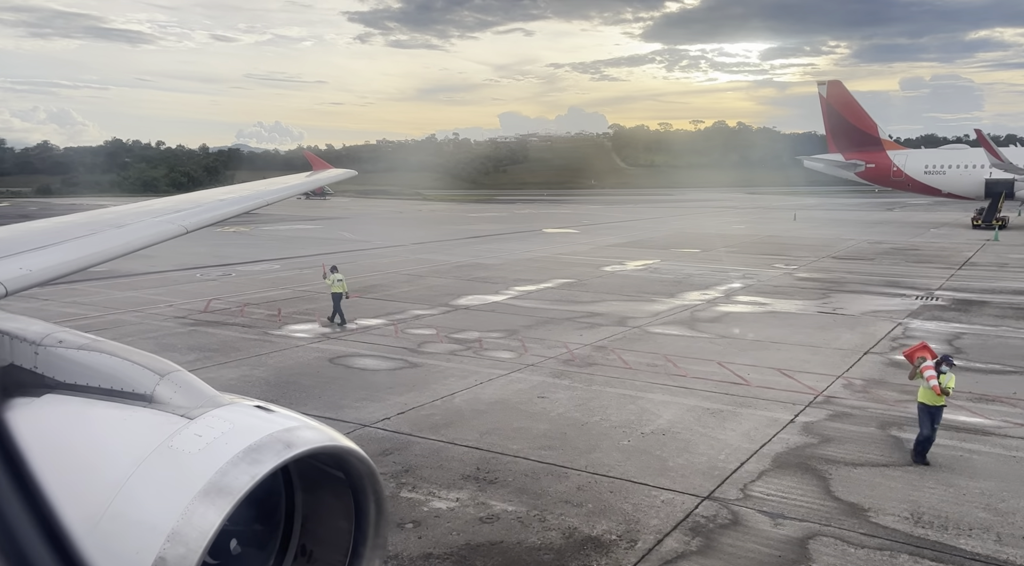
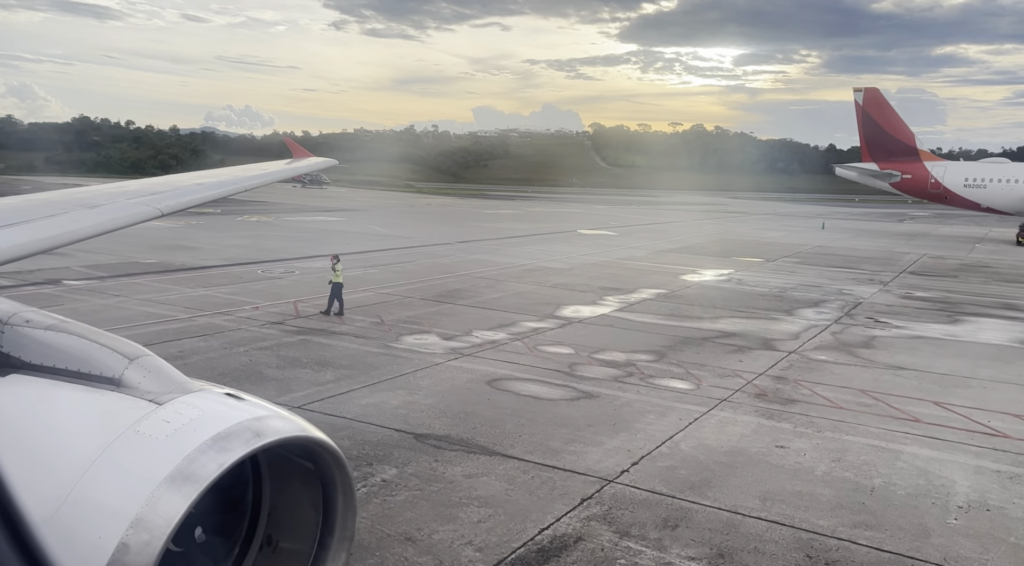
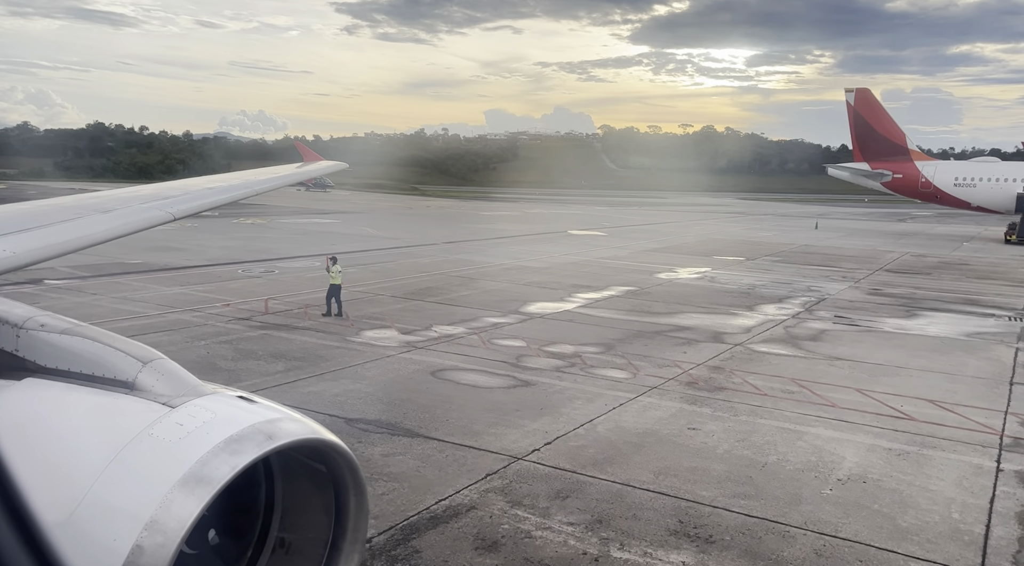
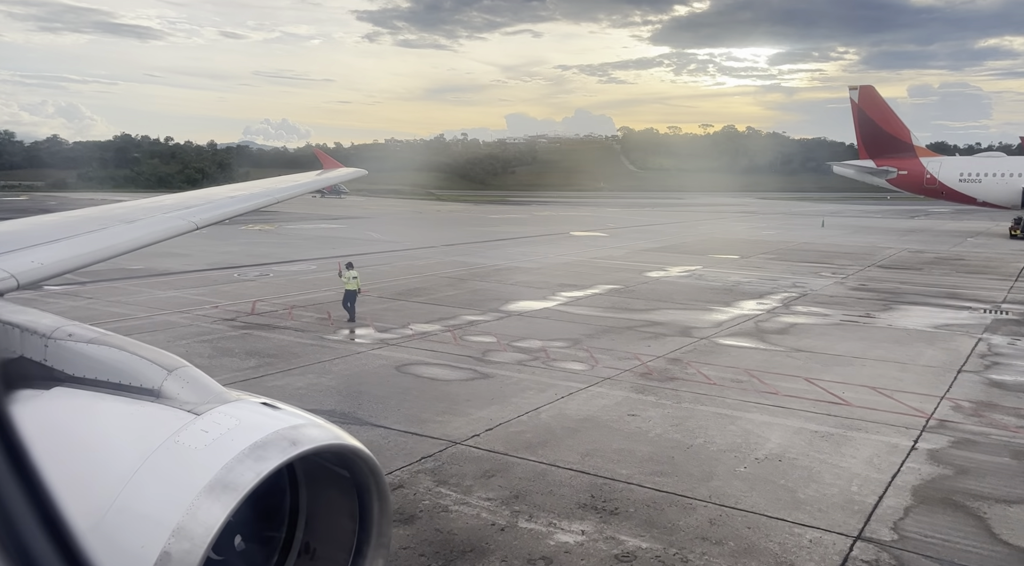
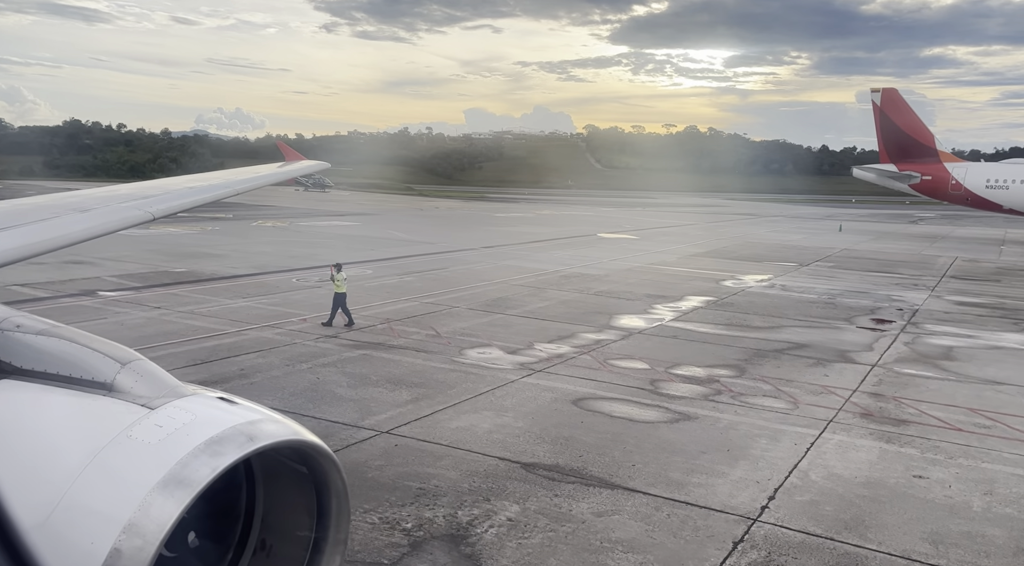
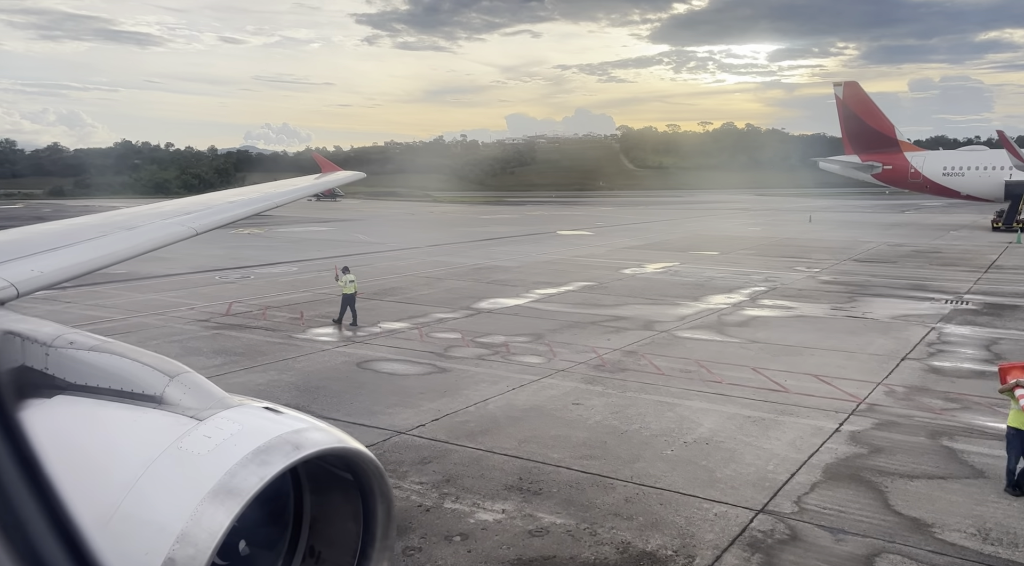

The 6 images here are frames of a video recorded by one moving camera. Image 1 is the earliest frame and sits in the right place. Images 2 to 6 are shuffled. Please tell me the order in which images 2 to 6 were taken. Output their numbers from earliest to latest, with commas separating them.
6, 4, 3, 2, 5
